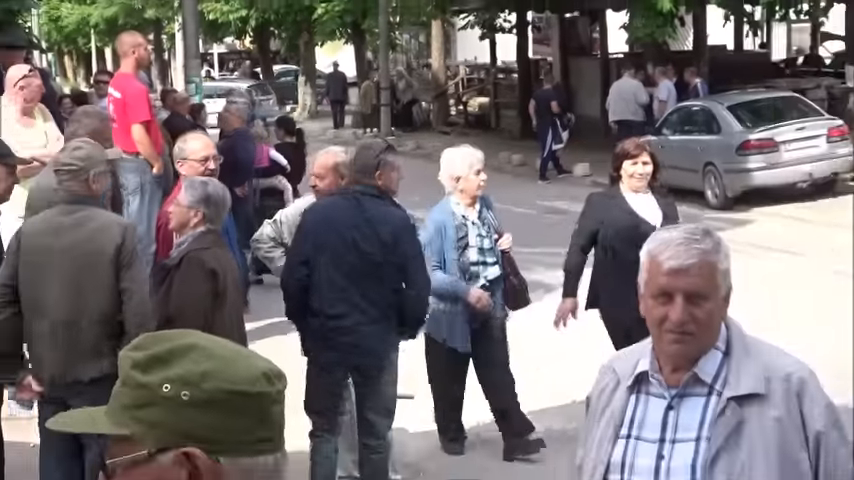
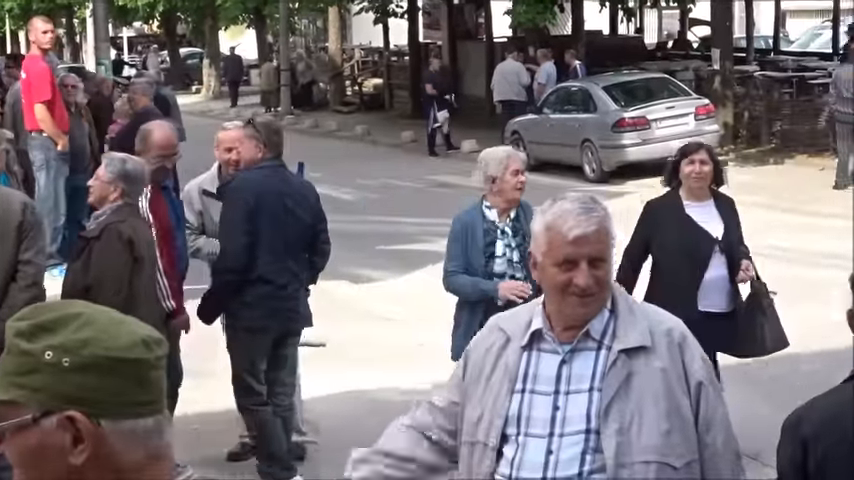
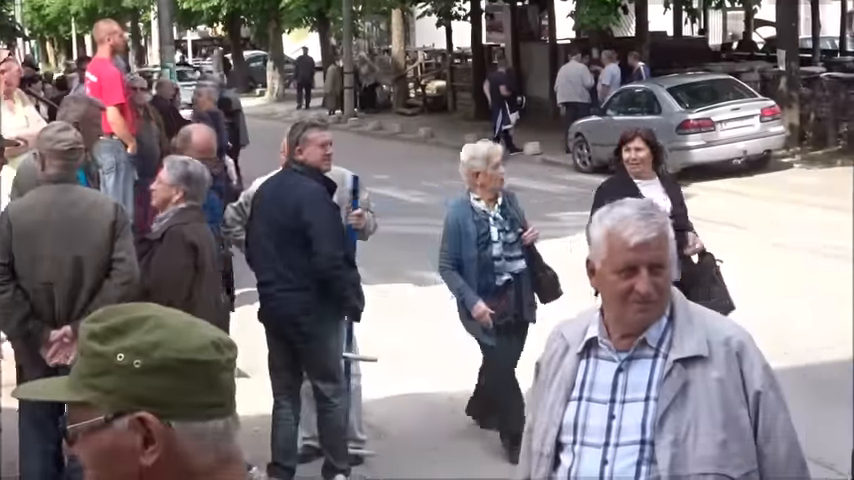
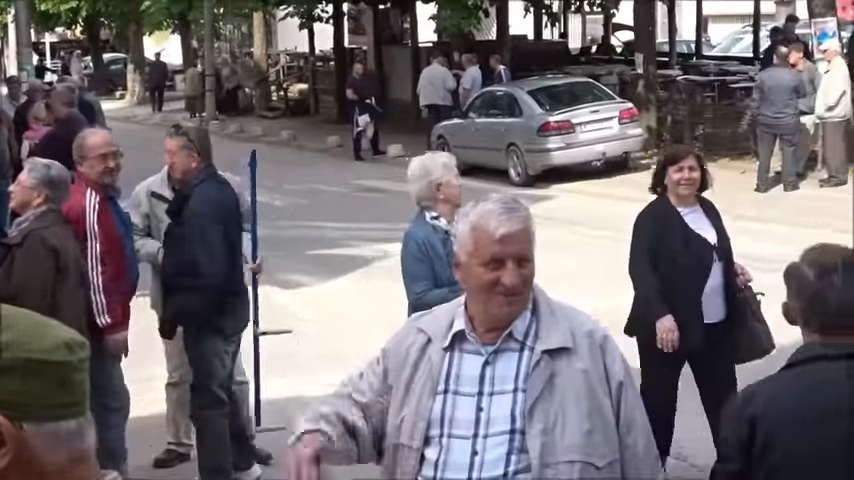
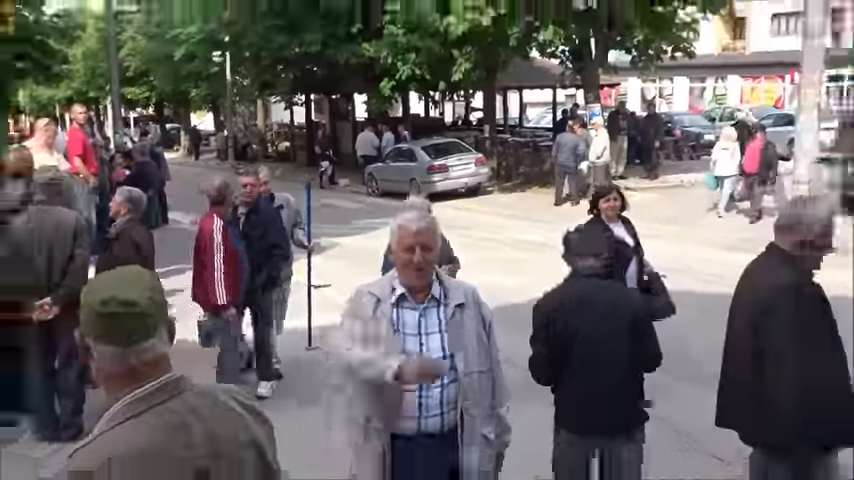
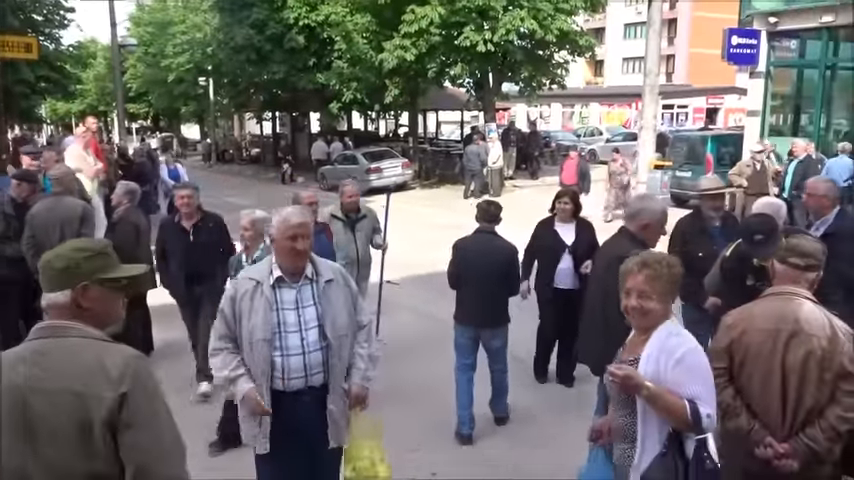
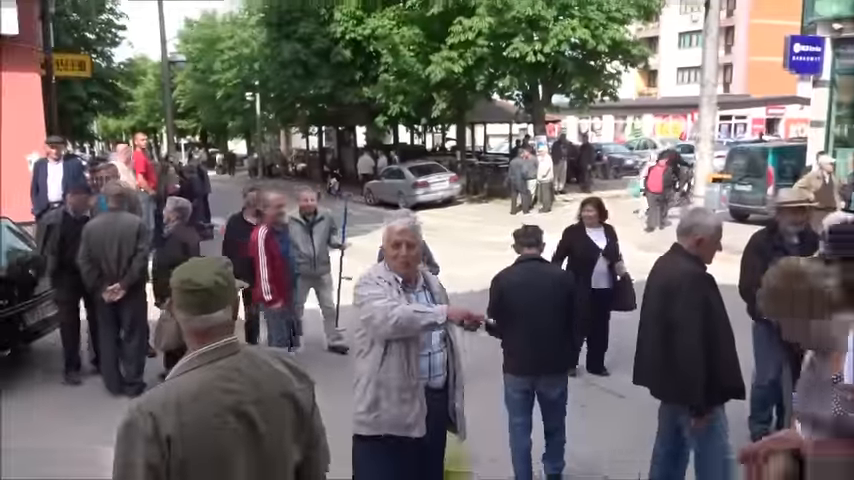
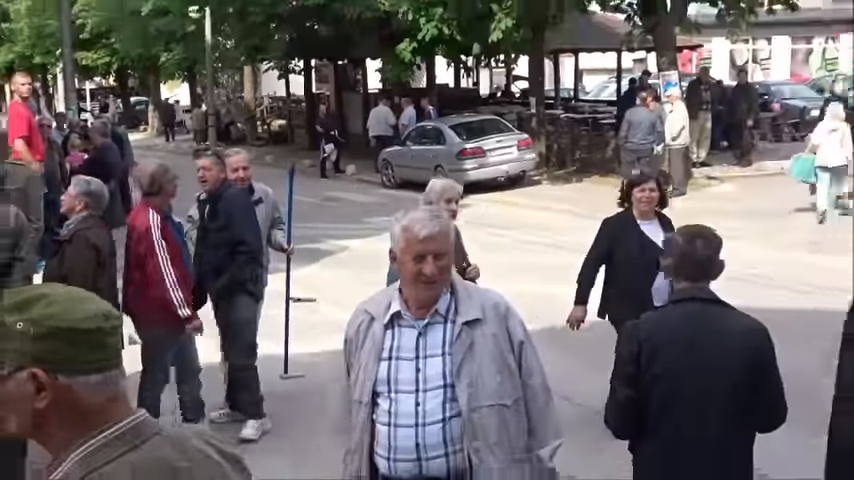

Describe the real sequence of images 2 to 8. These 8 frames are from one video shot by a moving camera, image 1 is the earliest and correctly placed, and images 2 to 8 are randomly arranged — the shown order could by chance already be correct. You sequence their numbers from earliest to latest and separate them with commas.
3, 2, 4, 8, 5, 7, 6
